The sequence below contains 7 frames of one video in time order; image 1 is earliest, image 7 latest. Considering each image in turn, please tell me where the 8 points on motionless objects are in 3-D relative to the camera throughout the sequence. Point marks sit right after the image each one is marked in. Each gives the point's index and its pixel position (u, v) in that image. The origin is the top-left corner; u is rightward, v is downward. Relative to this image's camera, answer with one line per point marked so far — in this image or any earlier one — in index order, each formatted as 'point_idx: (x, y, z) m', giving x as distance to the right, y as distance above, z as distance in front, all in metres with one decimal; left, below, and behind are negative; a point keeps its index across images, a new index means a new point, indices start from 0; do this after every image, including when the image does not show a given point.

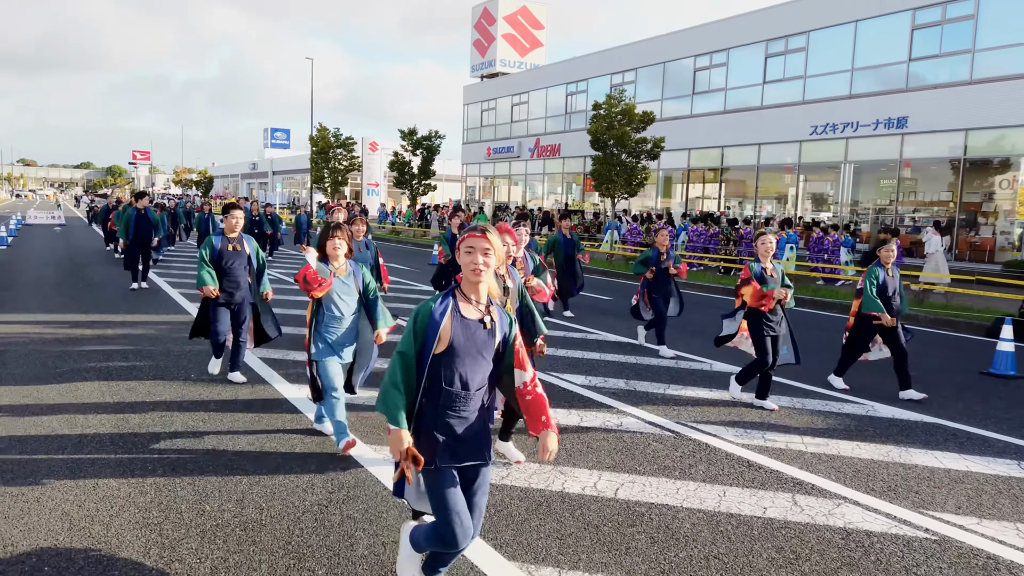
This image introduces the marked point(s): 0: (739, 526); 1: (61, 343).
0: (+1.1, -1.2, +3.8) m
1: (-5.0, -0.6, +8.7) m
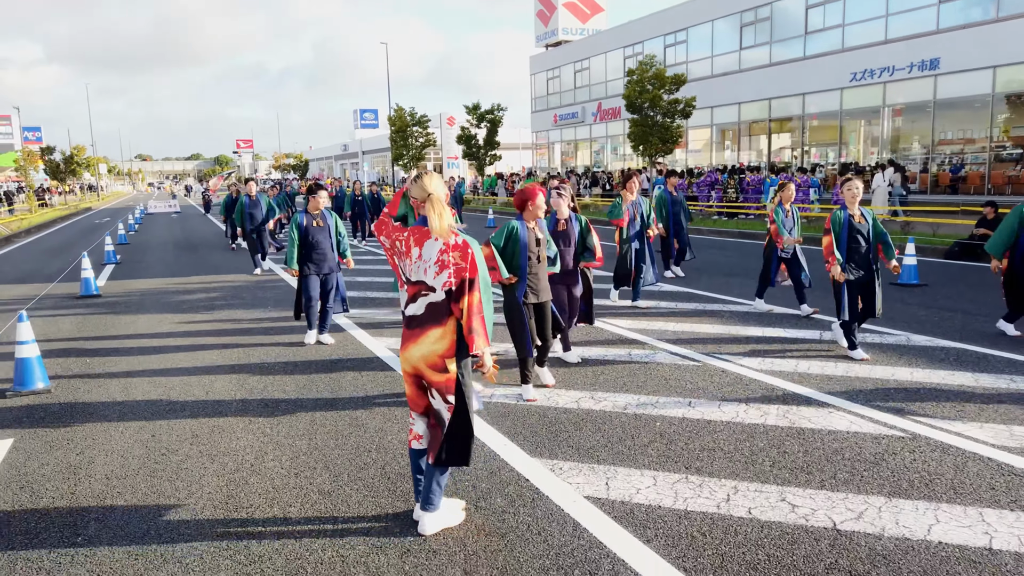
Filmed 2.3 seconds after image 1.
0: (+0.5, -0.6, +6.2) m
1: (-5.0, -0.1, +11.7) m
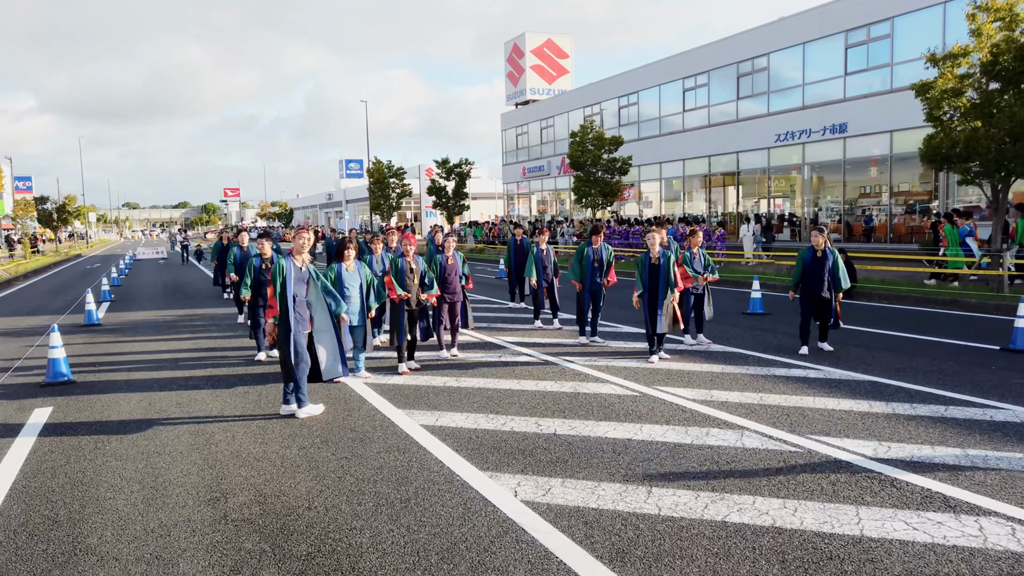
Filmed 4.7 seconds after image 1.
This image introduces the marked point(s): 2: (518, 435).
0: (-0.6, -0.9, +8.5) m
1: (-6.2, -0.6, +14.0) m
2: (0.0, -1.1, +5.7) m
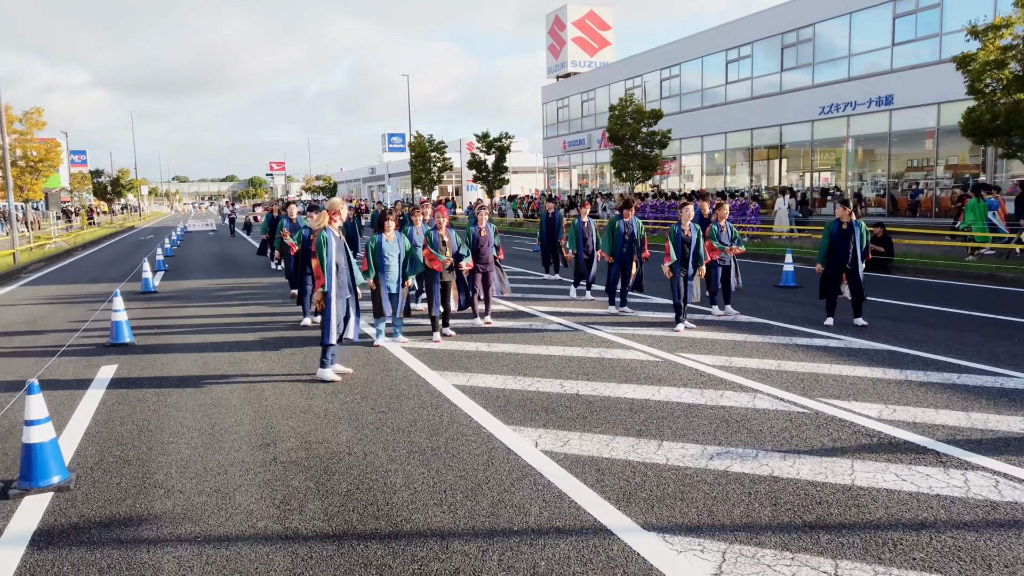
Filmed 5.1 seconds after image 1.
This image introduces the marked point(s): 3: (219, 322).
0: (-0.3, -0.5, +8.9) m
1: (-5.5, 0.0, +14.7) m
2: (+0.3, -0.8, +6.1) m
3: (-4.0, -0.5, +10.4) m
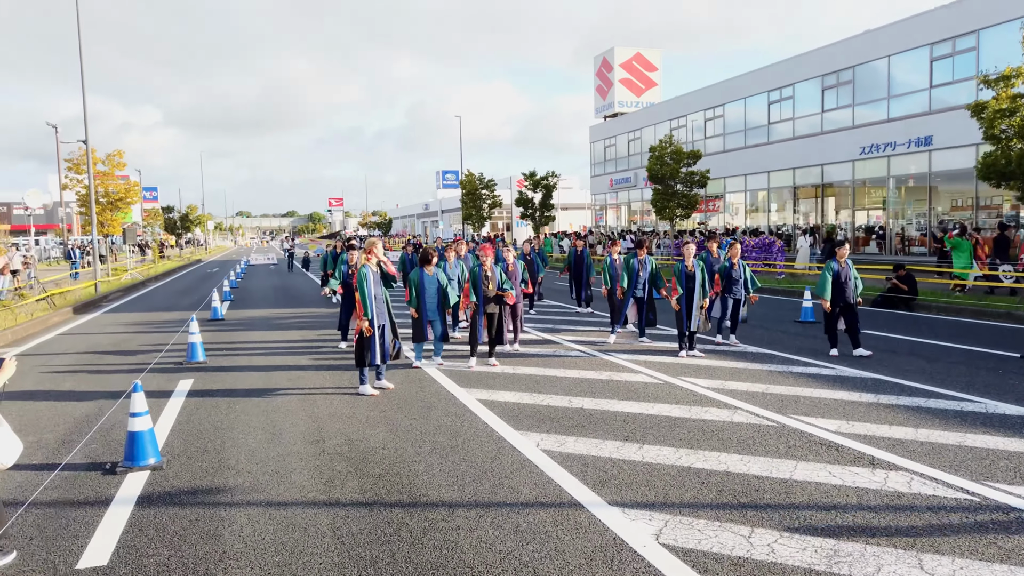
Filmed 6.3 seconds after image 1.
0: (+0.1, -0.9, +9.9) m
1: (-4.8, -0.6, +16.0) m
2: (+0.4, -1.1, +7.0) m
3: (-3.6, -0.9, +11.6) m
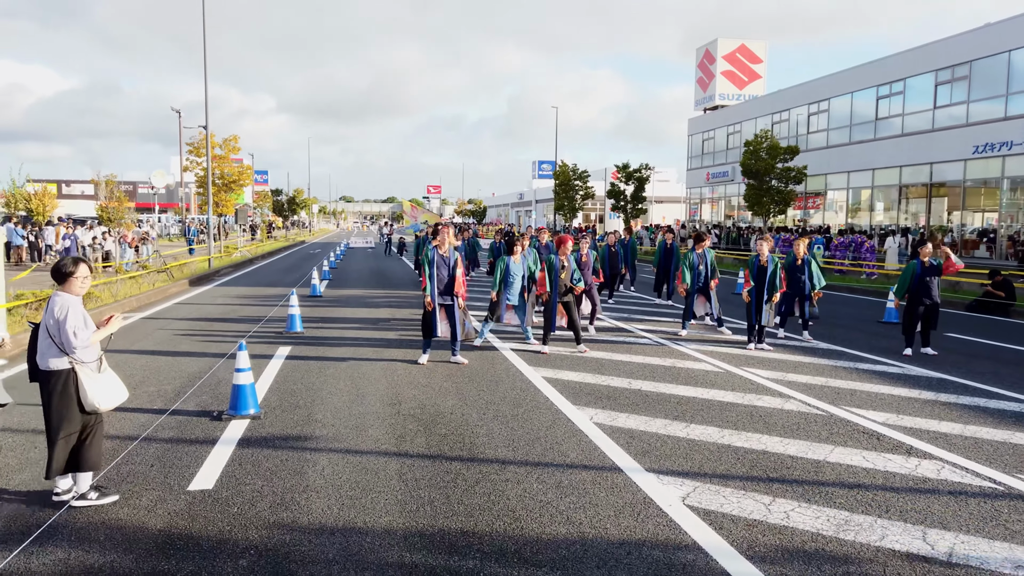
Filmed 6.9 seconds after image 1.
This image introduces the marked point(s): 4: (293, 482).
0: (+1.0, -0.7, +10.4) m
1: (-3.0, -0.2, +17.0) m
2: (+1.0, -1.0, +7.5) m
3: (-2.3, -0.5, +12.5) m
4: (-1.4, -1.2, +4.8) m
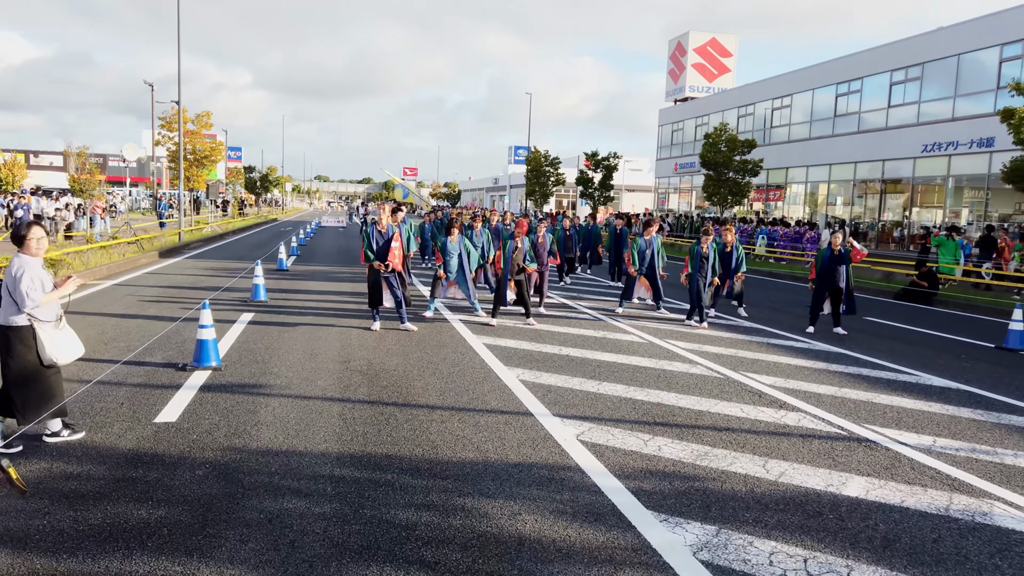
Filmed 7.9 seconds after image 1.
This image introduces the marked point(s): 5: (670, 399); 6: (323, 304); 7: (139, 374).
0: (+0.3, -0.4, +11.2) m
1: (-4.0, +0.3, +17.7) m
2: (+0.3, -0.7, +8.3) m
3: (-3.1, -0.1, +13.2) m
4: (-1.9, -1.0, +5.6) m
5: (+1.3, -0.9, +6.3) m
6: (-3.0, -0.2, +11.9) m
7: (-3.4, -0.8, +6.9) m
